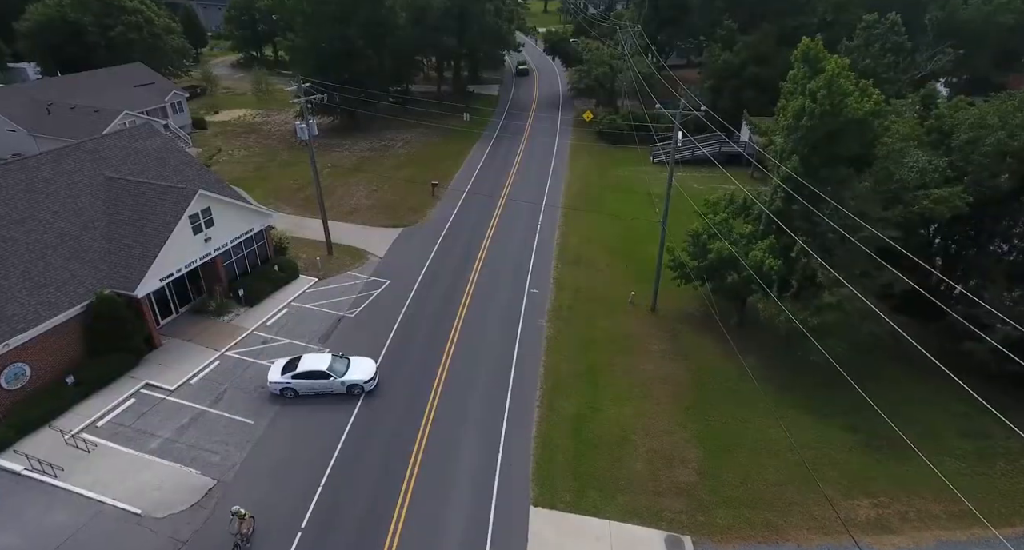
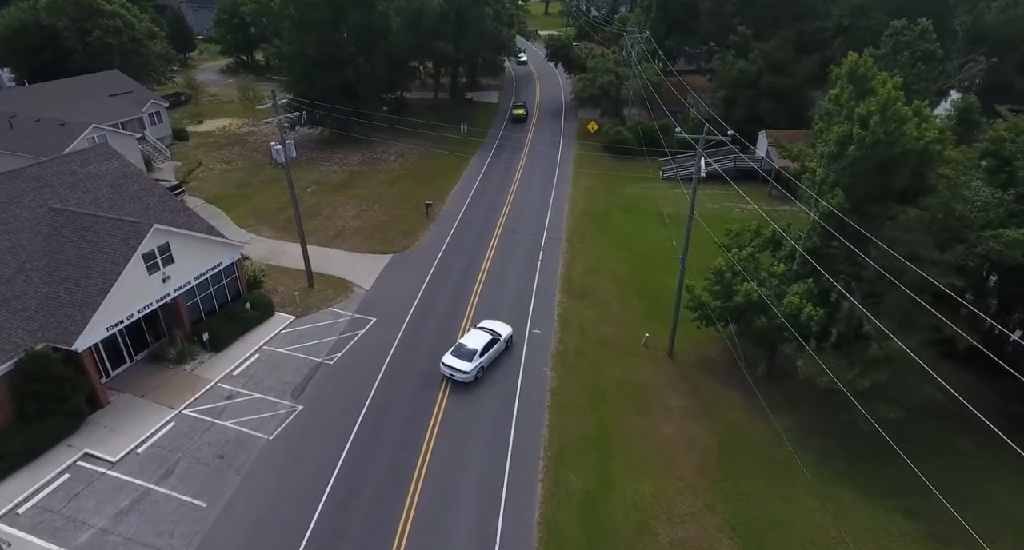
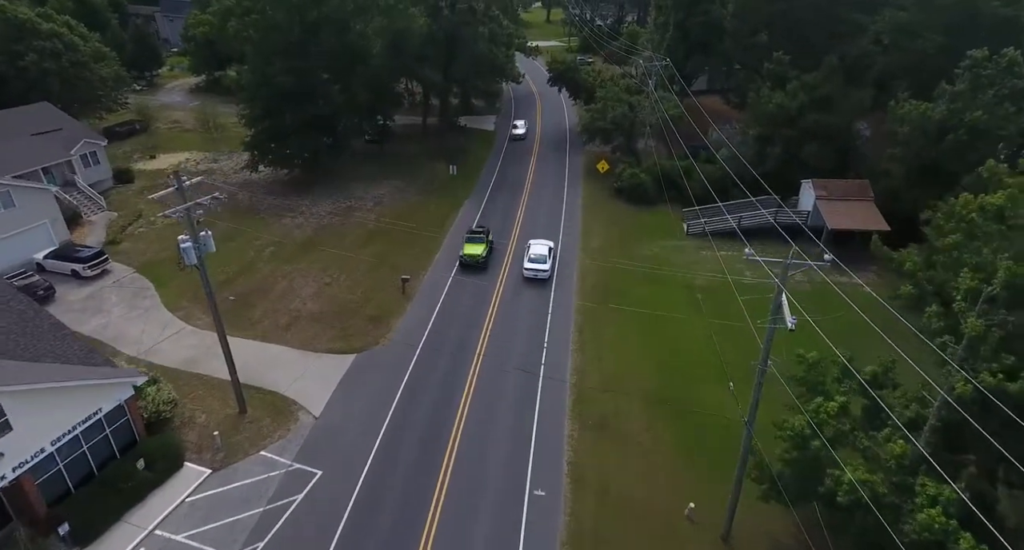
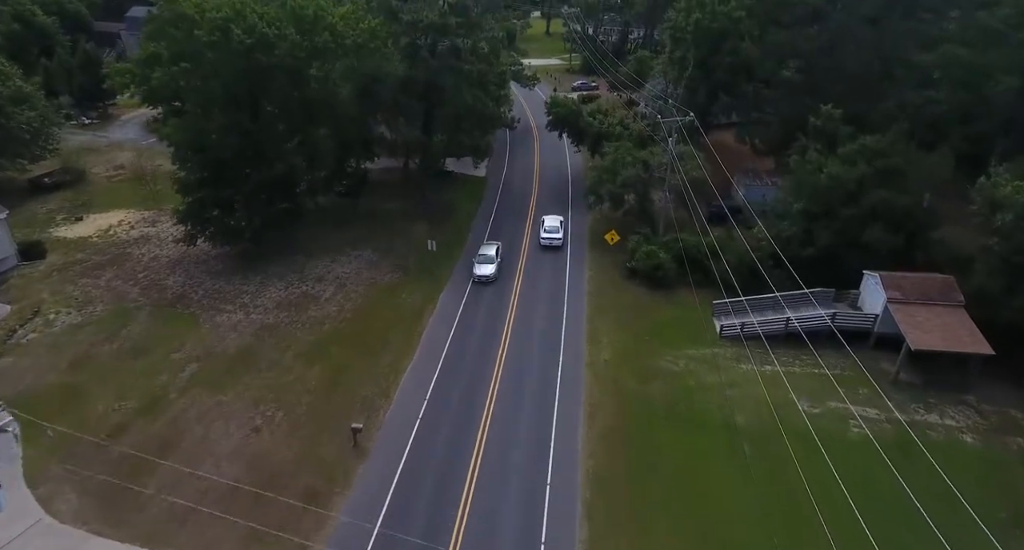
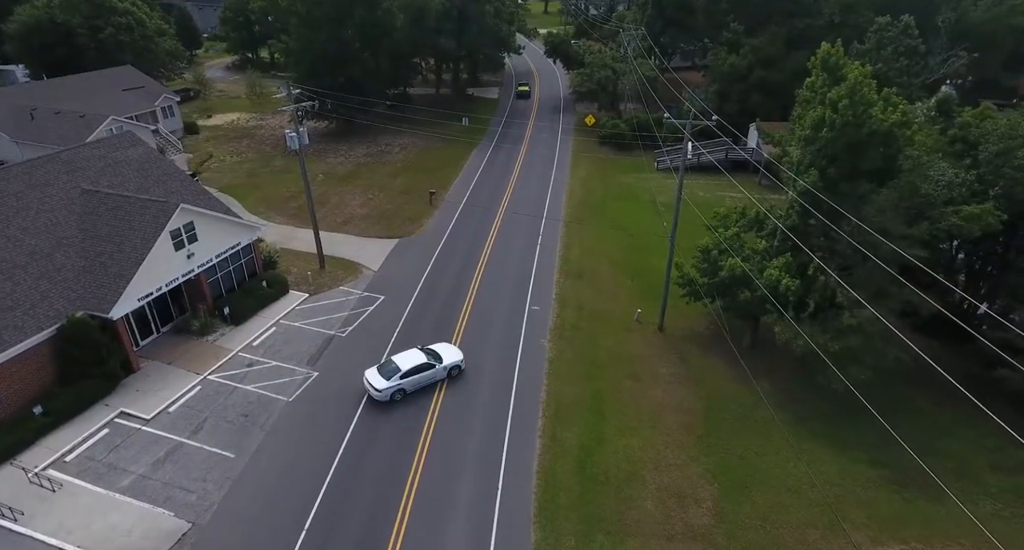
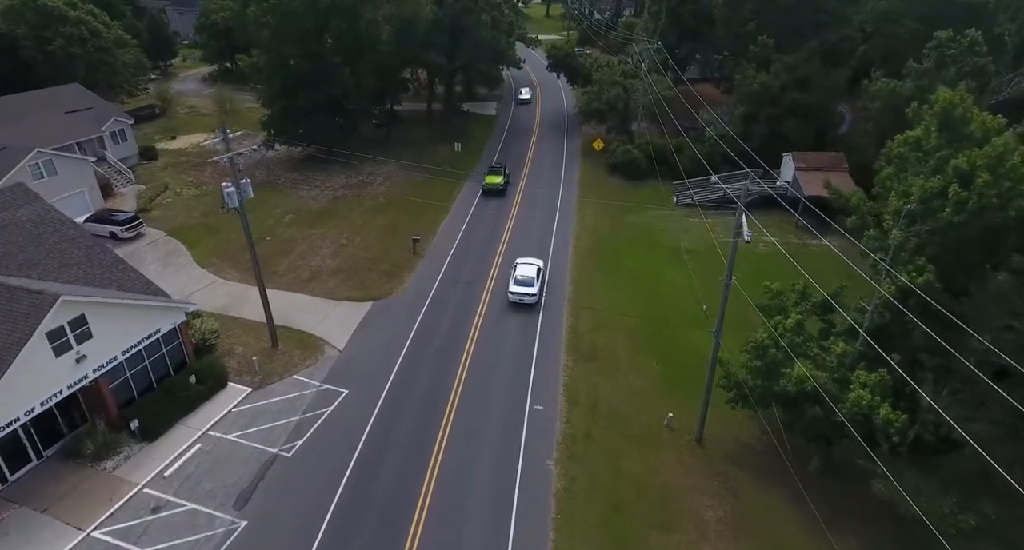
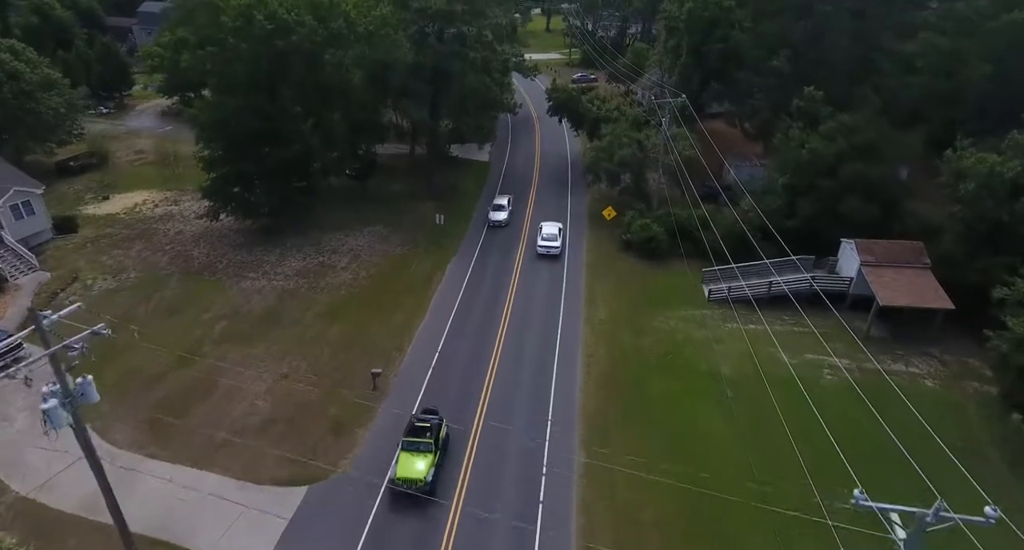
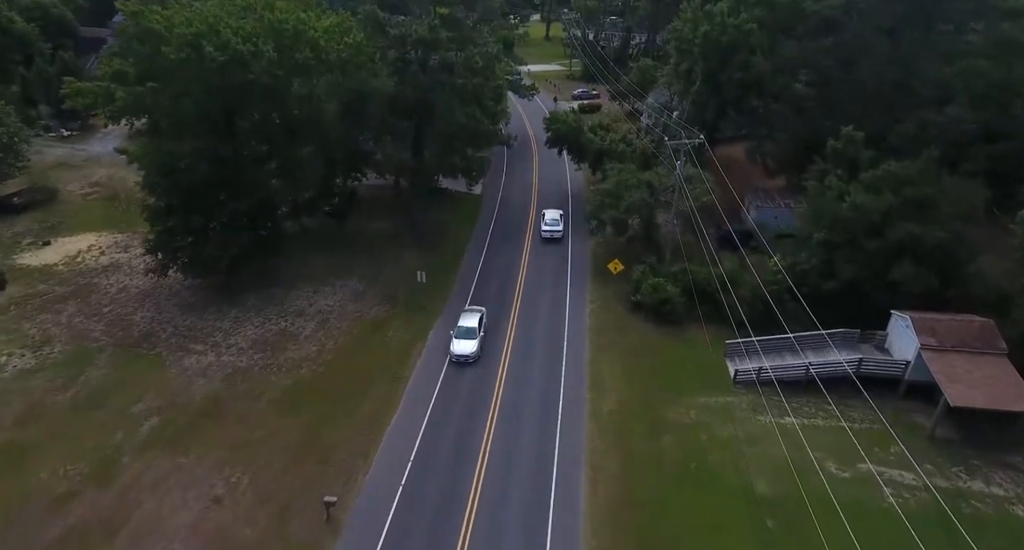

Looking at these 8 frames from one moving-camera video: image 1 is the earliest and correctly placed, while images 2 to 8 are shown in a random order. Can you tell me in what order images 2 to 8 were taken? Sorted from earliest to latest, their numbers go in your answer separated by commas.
5, 2, 6, 3, 7, 4, 8
